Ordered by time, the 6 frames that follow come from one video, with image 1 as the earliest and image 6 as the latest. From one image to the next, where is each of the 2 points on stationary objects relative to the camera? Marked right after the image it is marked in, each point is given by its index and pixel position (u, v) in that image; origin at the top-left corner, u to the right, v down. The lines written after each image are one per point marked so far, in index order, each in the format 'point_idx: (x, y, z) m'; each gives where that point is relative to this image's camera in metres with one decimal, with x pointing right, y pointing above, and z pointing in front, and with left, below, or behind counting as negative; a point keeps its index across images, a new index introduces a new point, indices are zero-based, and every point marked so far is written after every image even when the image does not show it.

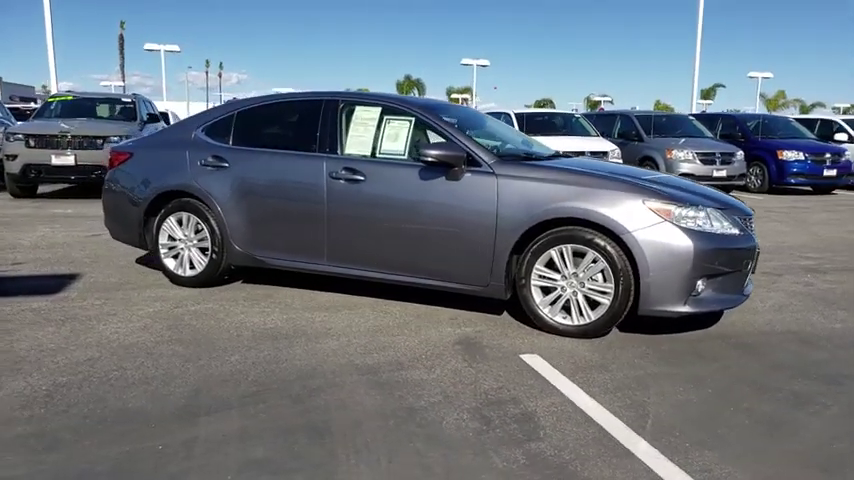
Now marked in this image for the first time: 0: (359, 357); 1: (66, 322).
0: (-0.4, -0.8, +4.3) m
1: (-2.6, -0.6, +5.0) m
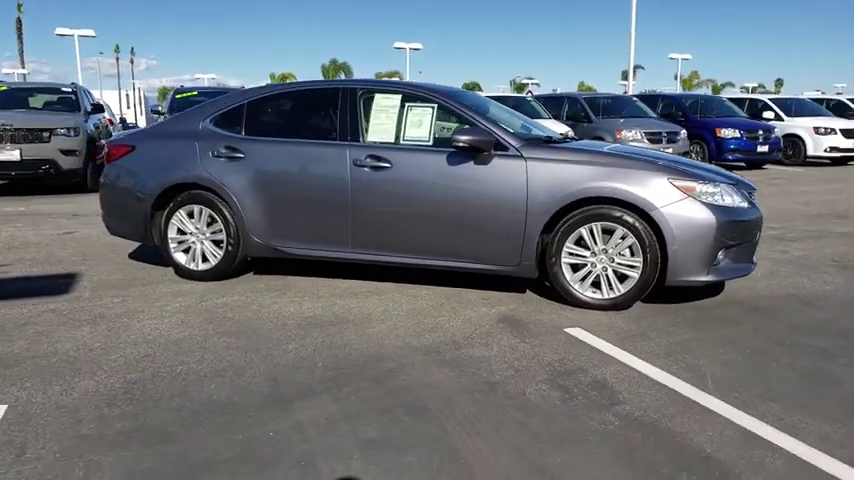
0: (-0.1, -0.7, +4.5) m
1: (-2.4, -0.6, +4.9) m
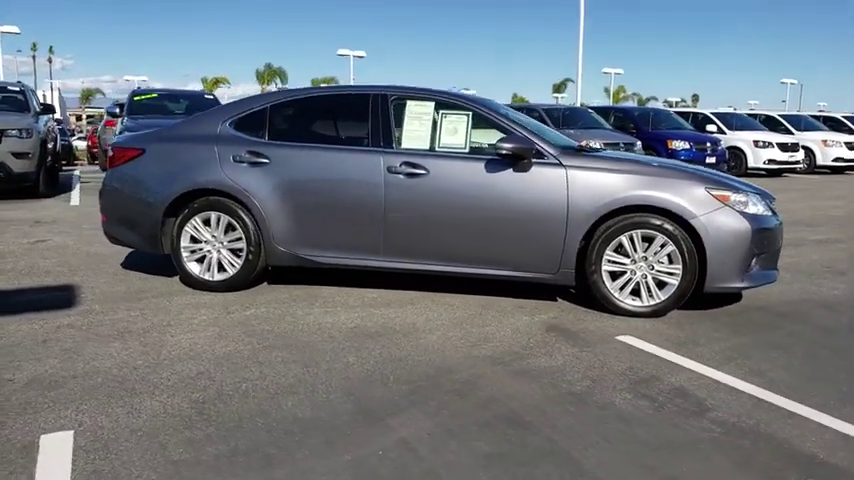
0: (+0.3, -0.7, +4.4) m
1: (-2.0, -0.6, +4.5) m
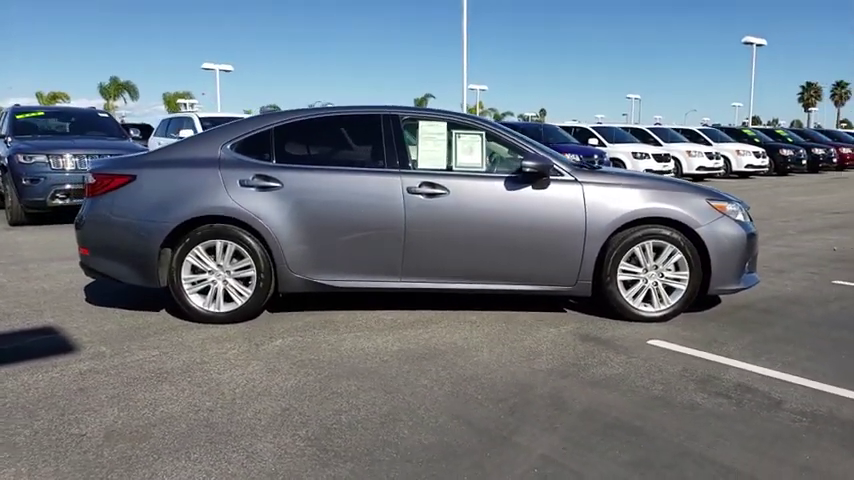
0: (+0.7, -0.8, +4.5) m
1: (-1.6, -0.9, +4.2) m
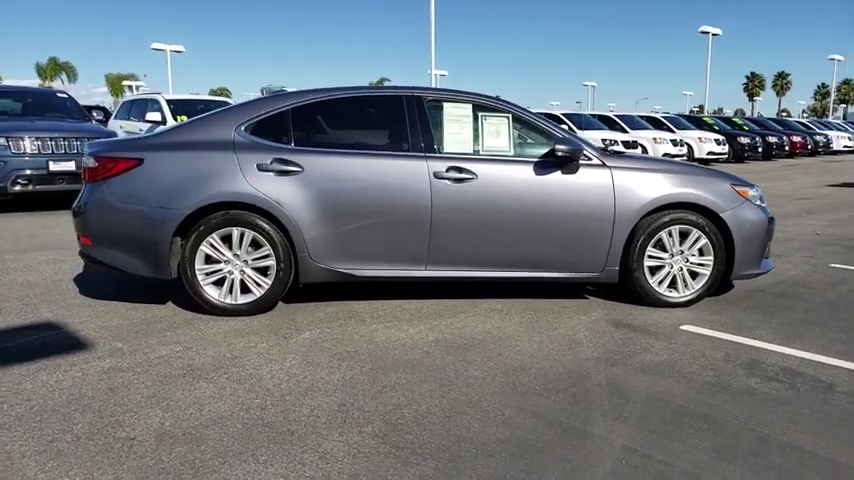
0: (+1.0, -0.7, +4.4) m
1: (-1.3, -0.8, +4.0) m
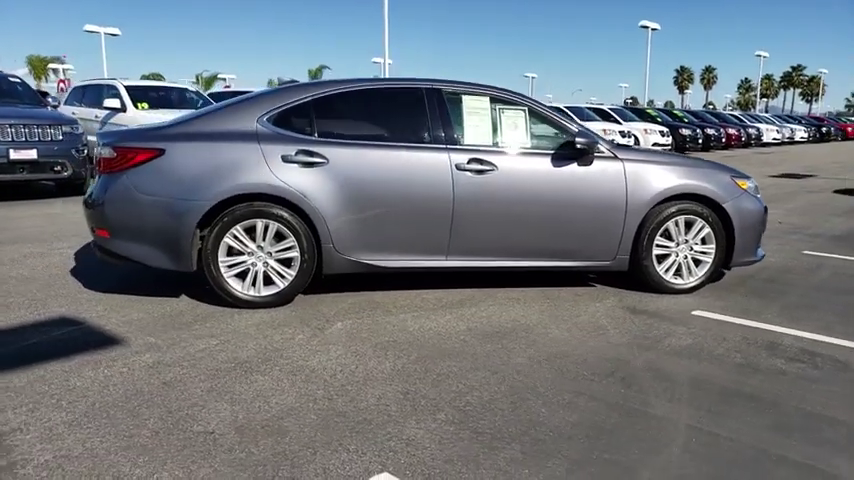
0: (+1.2, -0.7, +4.6) m
1: (-1.0, -0.7, +3.9) m
